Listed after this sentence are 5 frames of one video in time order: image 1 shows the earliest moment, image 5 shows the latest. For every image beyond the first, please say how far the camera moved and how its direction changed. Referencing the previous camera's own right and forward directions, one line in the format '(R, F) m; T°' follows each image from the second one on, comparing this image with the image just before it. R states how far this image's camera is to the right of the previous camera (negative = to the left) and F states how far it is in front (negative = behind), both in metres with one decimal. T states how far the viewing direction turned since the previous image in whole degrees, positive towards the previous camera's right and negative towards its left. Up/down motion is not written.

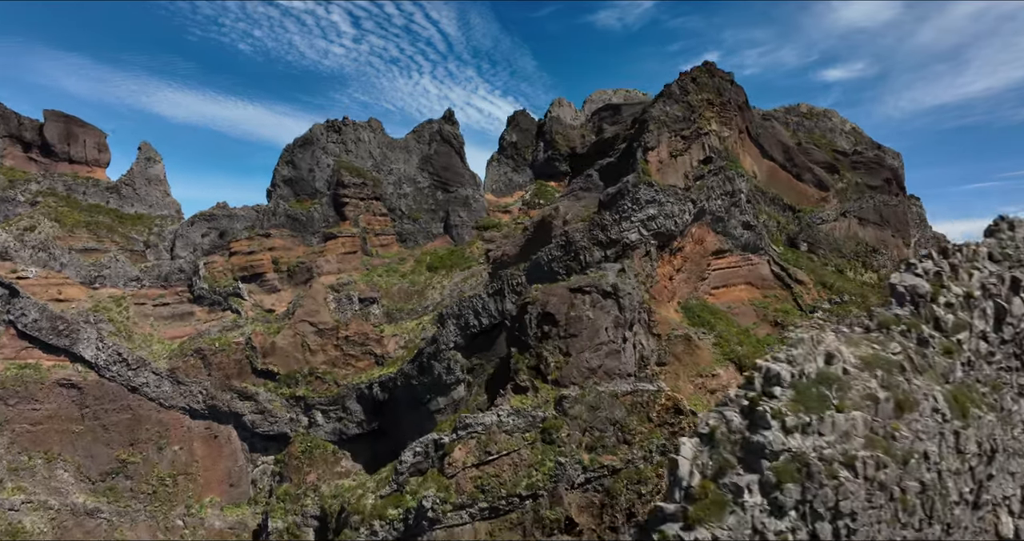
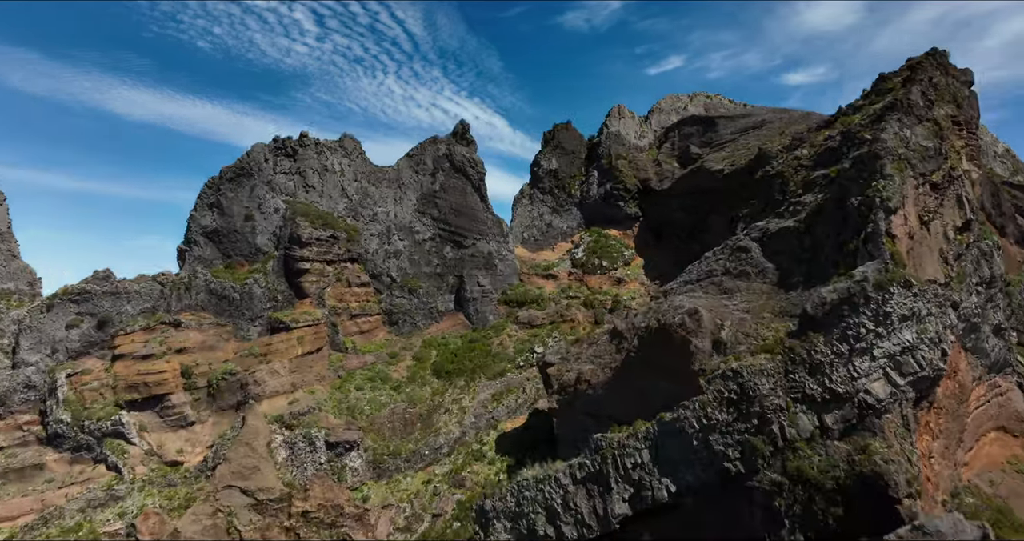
(-5.3, +24.1) m; +3°
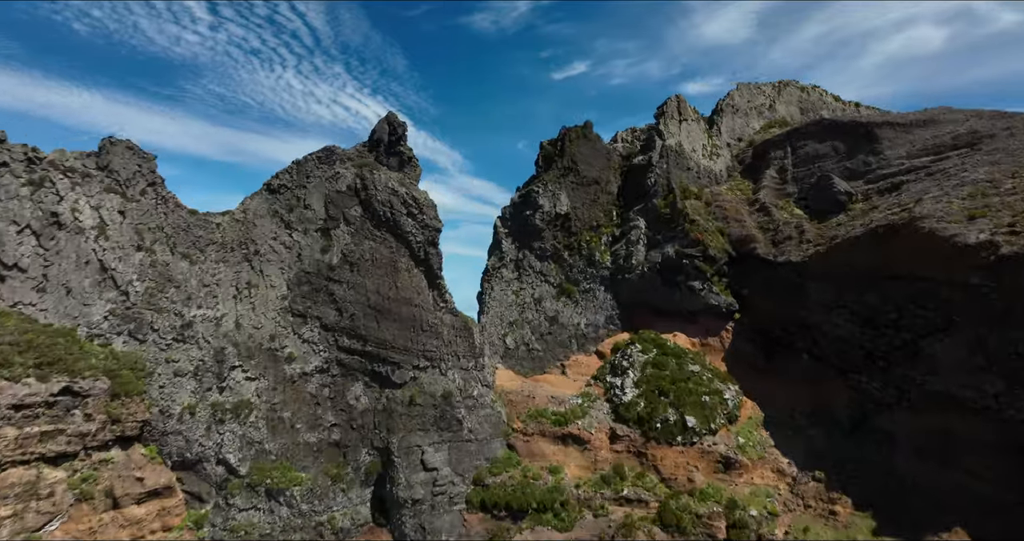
(-2.5, +25.1) m; +8°
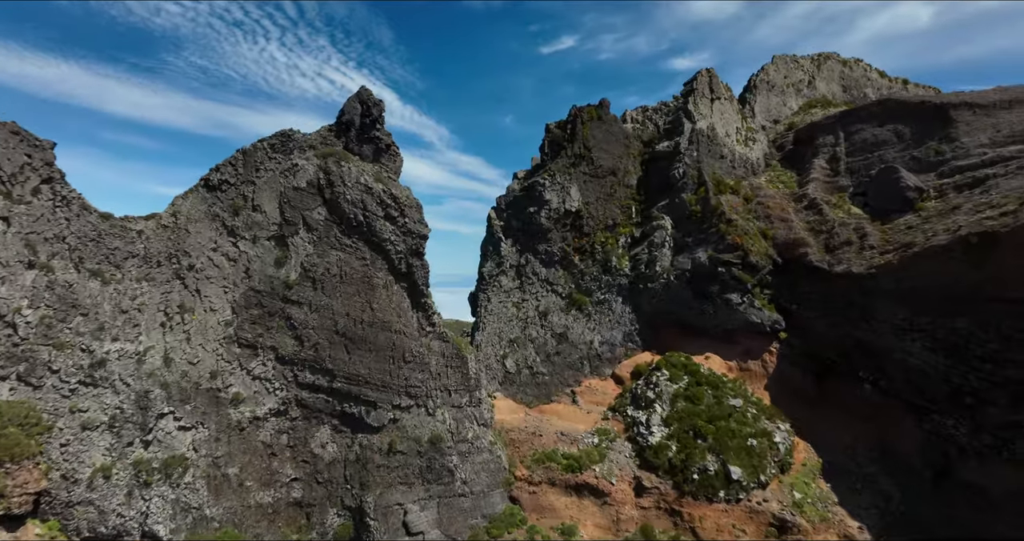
(-0.4, +4.5) m; +1°
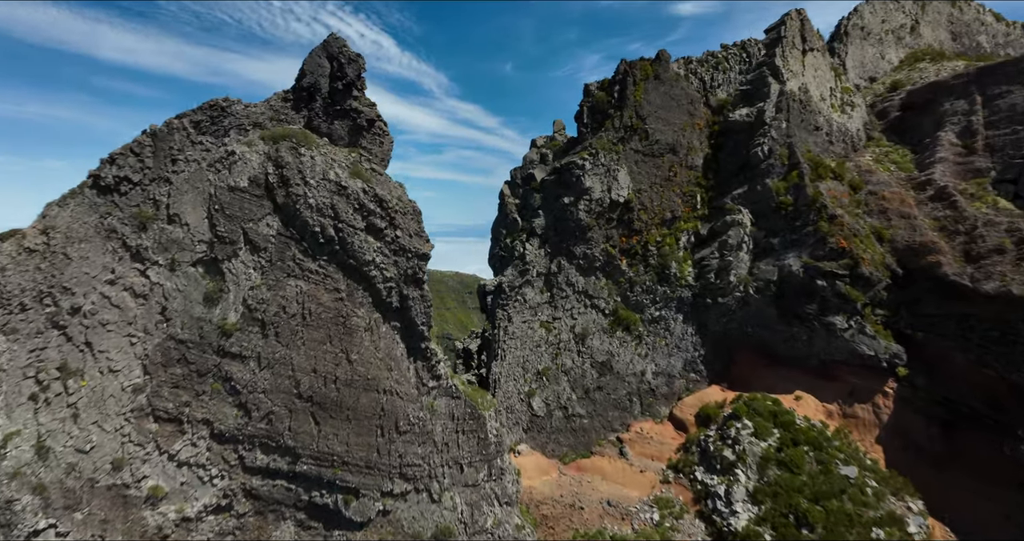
(-0.7, +5.6) m; 0°
